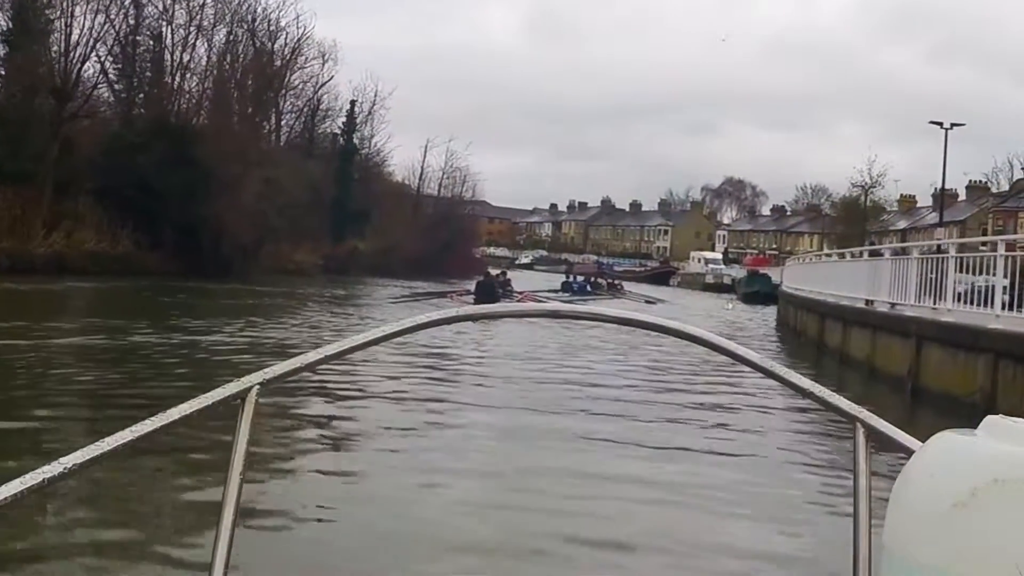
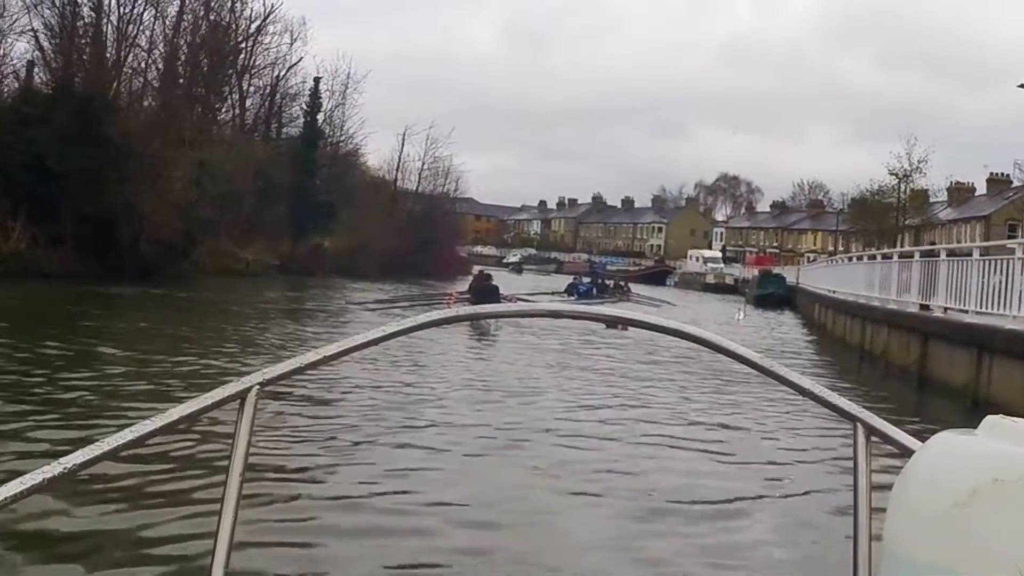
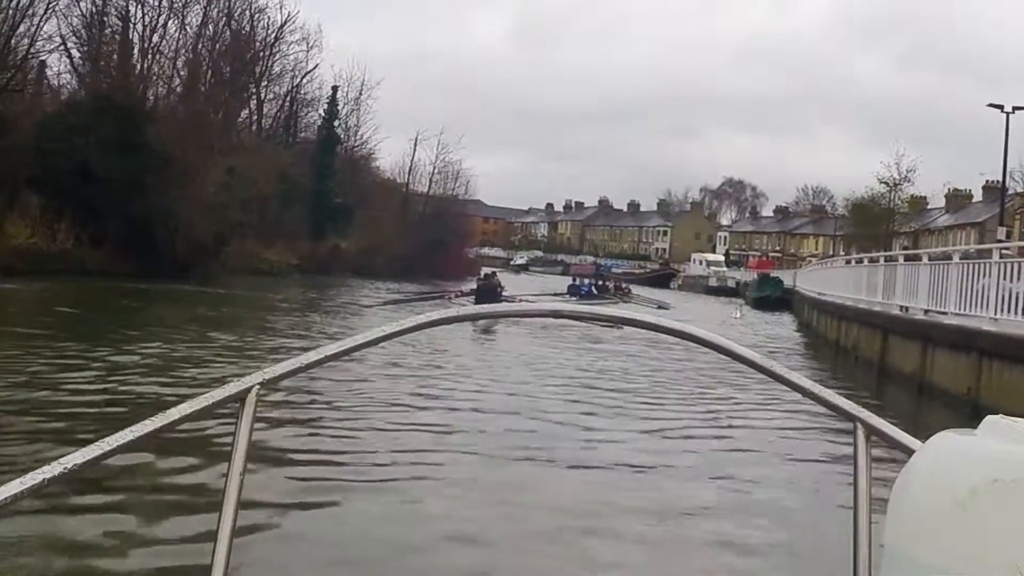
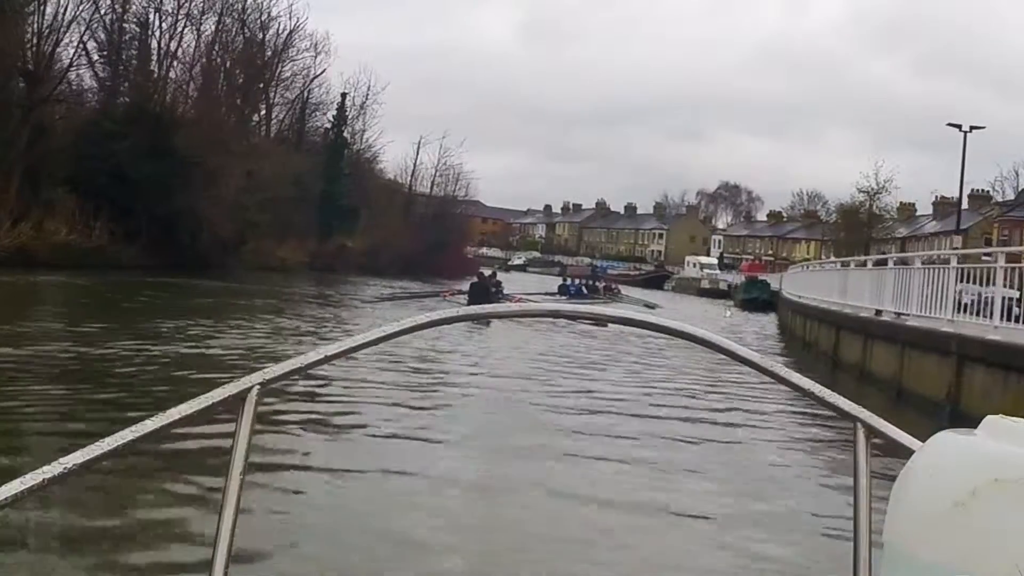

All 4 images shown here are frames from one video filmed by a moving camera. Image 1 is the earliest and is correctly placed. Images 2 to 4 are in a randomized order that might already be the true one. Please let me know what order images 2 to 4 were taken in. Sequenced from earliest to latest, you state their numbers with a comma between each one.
4, 3, 2
